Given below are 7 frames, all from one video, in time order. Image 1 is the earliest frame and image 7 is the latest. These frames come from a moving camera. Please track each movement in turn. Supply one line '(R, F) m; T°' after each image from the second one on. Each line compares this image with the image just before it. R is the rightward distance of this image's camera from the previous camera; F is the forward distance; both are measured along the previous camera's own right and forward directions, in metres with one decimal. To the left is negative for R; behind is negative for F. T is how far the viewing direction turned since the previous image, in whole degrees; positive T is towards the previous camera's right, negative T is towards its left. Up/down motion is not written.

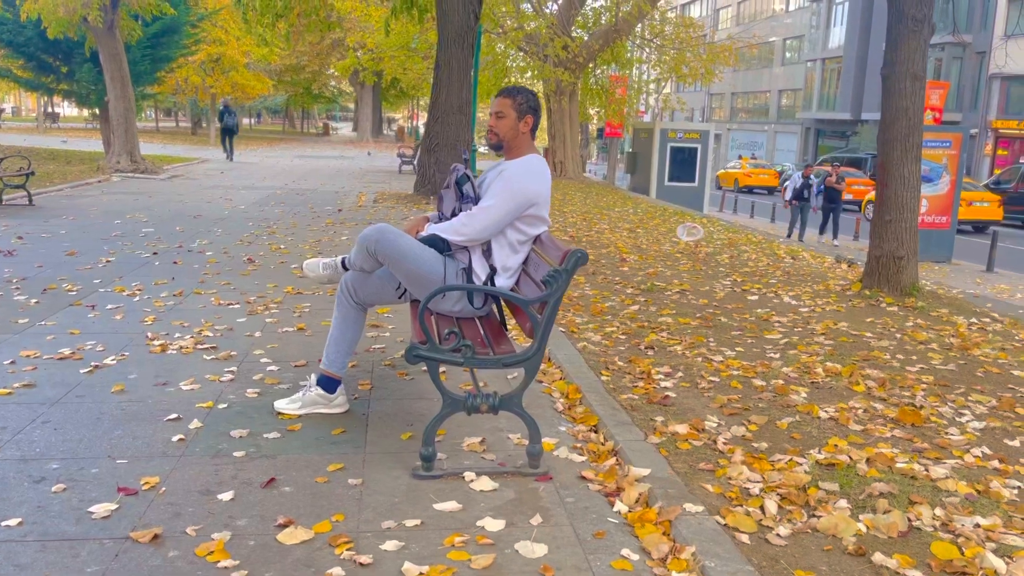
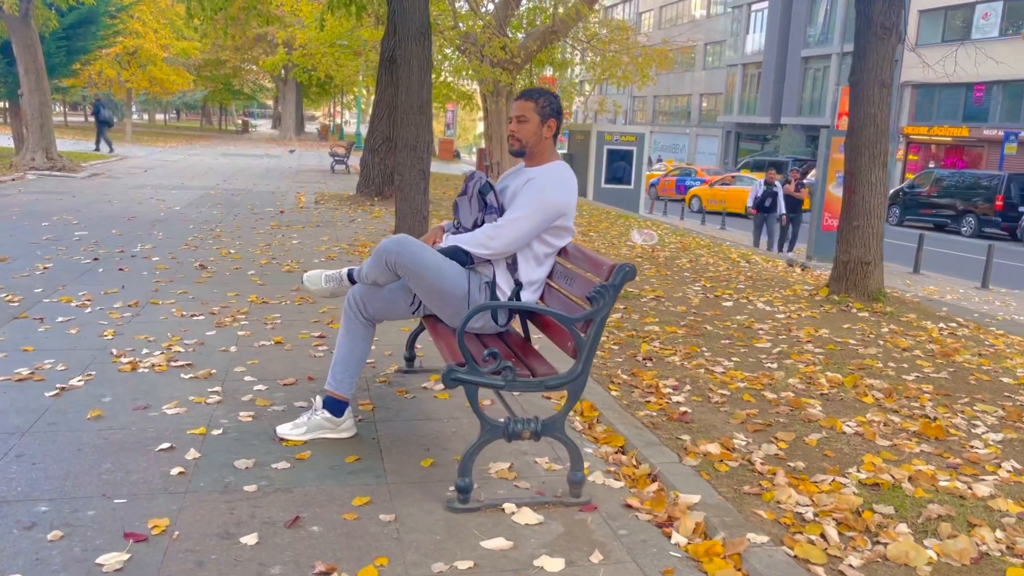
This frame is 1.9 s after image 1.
(-0.5, +0.3) m; +5°
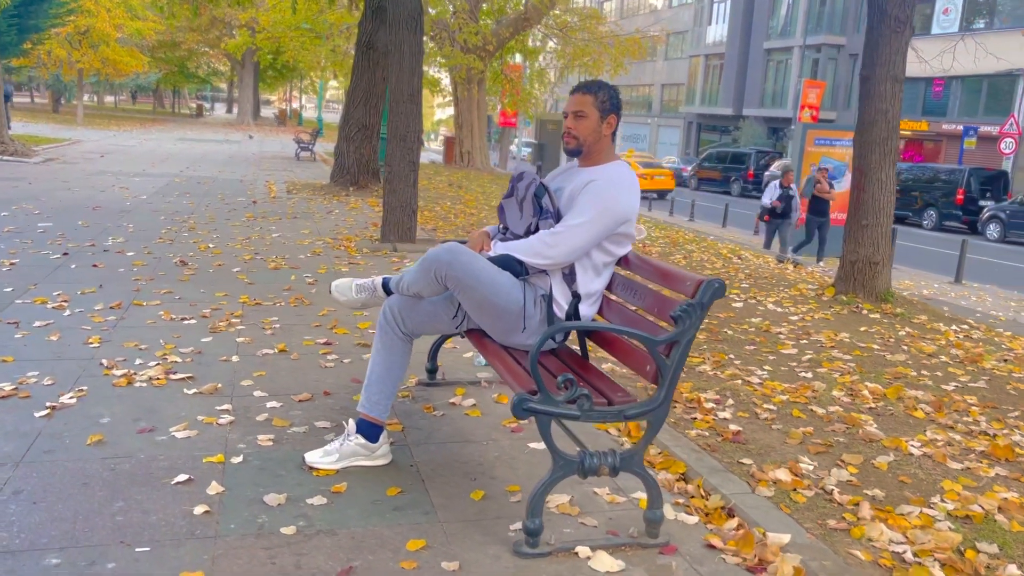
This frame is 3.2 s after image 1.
(-0.5, +0.4) m; +3°
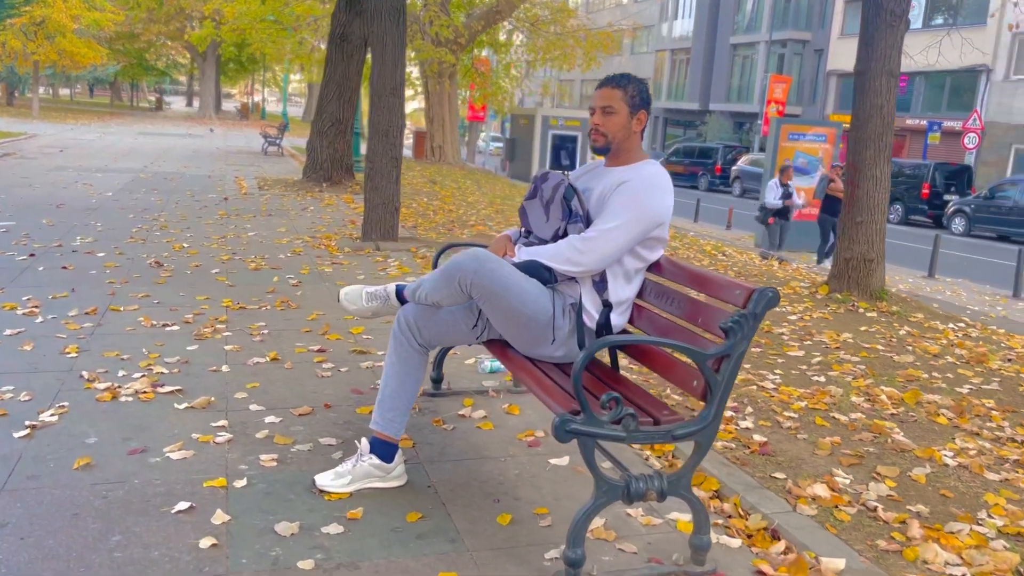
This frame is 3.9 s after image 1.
(-0.3, +0.3) m; +2°
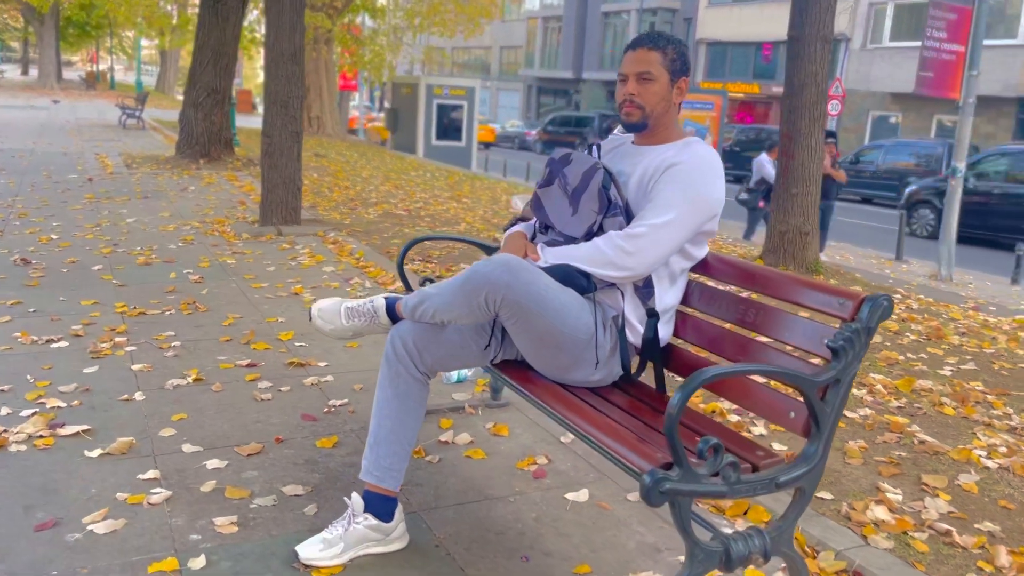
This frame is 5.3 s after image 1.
(-0.5, +0.8) m; +8°
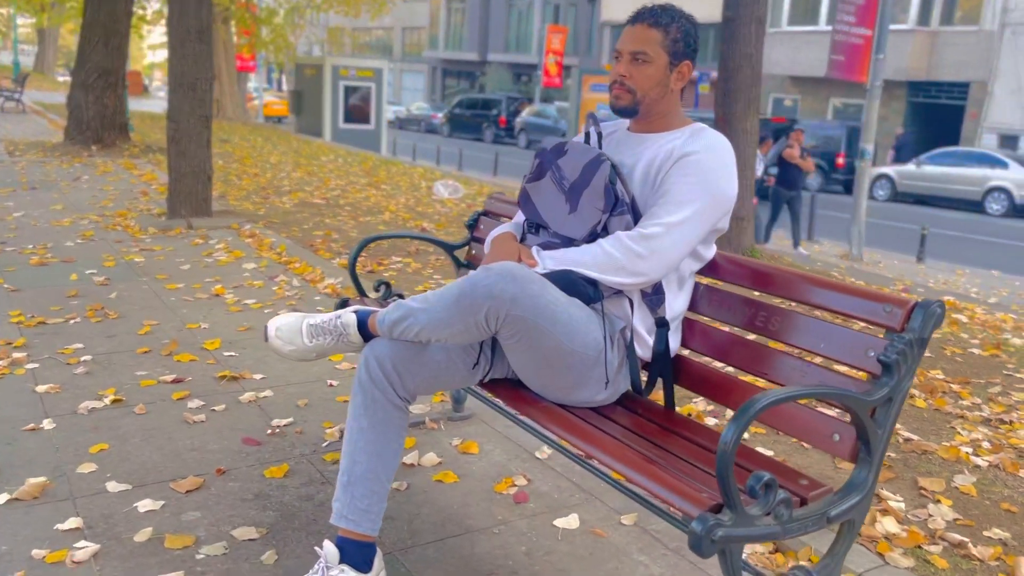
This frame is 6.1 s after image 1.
(-0.3, +0.4) m; +6°
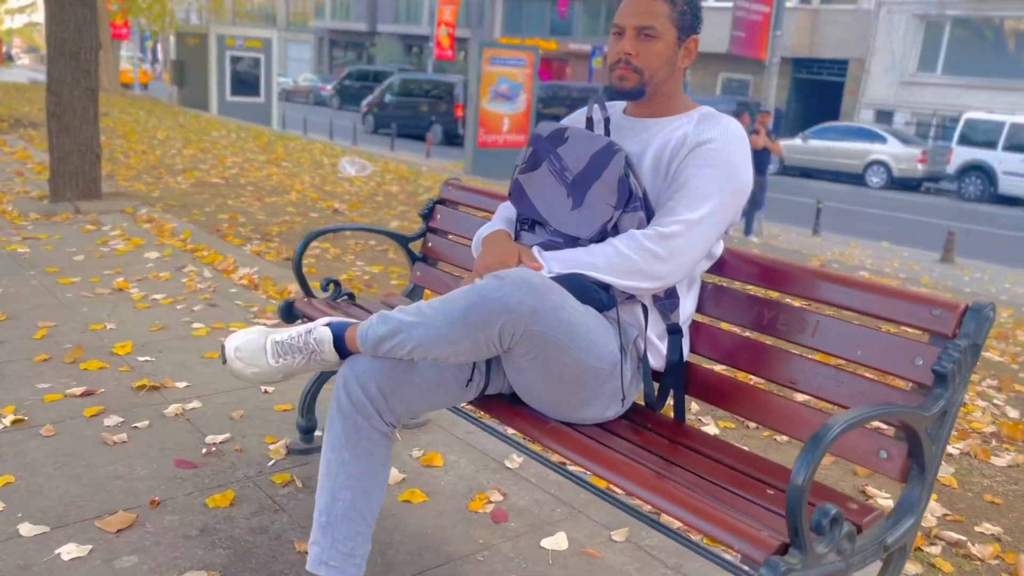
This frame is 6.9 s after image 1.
(-0.3, +0.3) m; +7°
